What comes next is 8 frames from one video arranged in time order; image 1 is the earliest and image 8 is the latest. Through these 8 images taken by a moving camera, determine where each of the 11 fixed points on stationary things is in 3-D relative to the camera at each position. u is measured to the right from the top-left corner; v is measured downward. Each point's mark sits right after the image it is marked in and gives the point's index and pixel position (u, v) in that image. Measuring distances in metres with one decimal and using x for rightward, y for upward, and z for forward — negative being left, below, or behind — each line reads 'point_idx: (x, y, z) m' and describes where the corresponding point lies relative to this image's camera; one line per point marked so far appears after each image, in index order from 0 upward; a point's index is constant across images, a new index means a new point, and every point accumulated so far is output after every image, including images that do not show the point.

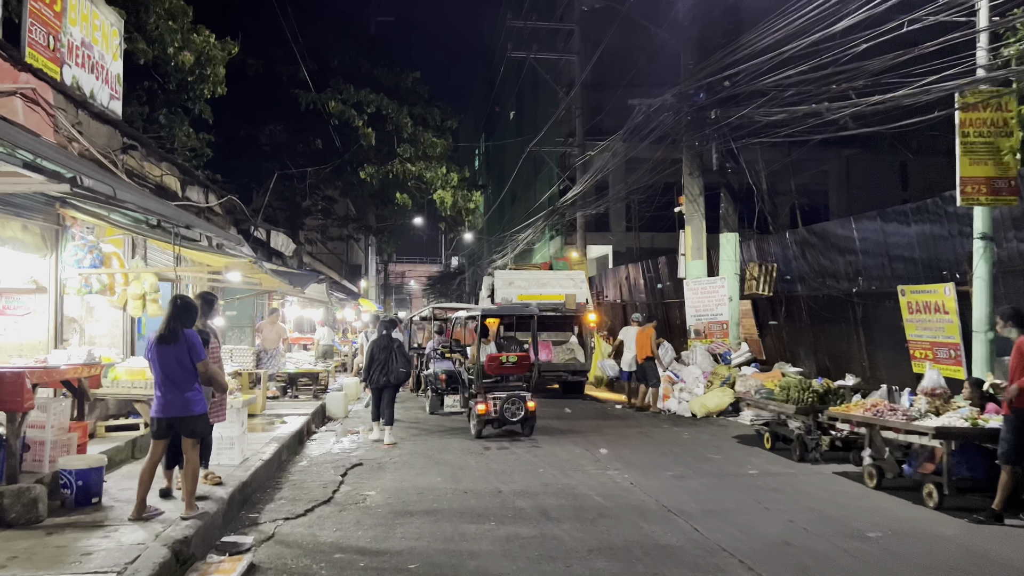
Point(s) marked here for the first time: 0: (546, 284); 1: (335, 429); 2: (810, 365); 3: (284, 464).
0: (+0.7, +0.1, +16.4) m
1: (-2.7, -2.1, +12.0) m
2: (+5.6, -1.4, +15.0) m
3: (-2.6, -2.0, +9.0) m
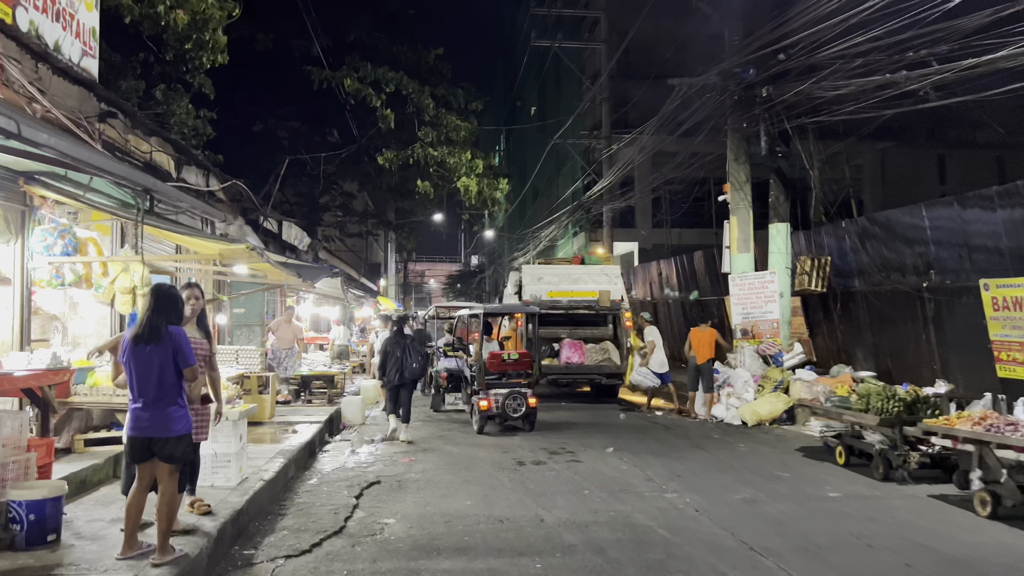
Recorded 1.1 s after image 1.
0: (+1.2, +0.1, +15.2) m
1: (-2.2, -2.0, +10.9) m
2: (+6.1, -1.4, +13.7) m
3: (-2.2, -1.9, +7.8) m
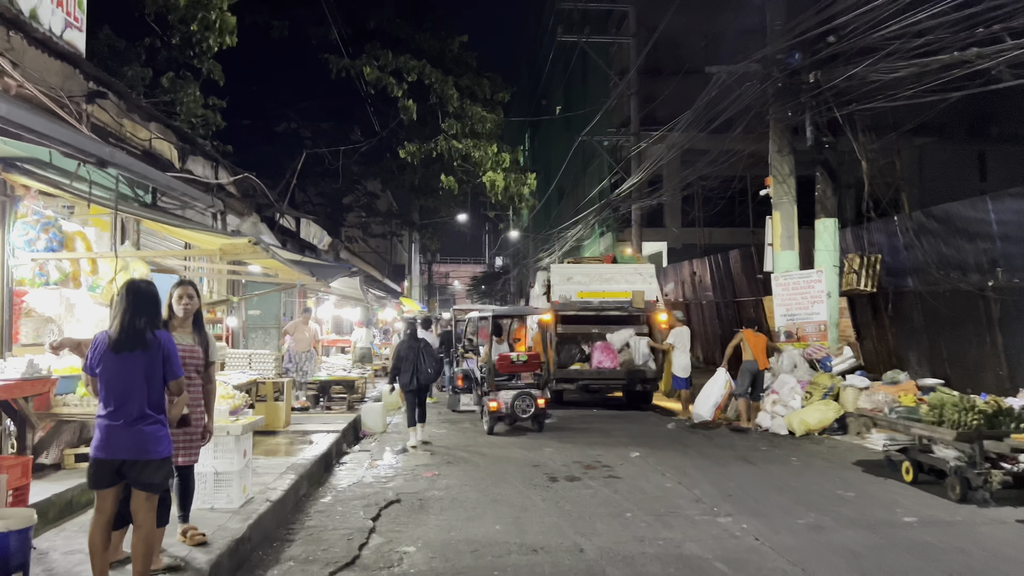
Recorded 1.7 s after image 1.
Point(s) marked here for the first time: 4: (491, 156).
0: (+1.8, +0.1, +14.4) m
1: (-1.8, -2.1, +10.2) m
2: (+6.6, -1.3, +12.8) m
3: (-1.9, -1.9, +7.1) m
4: (-0.4, +2.1, +13.0) m
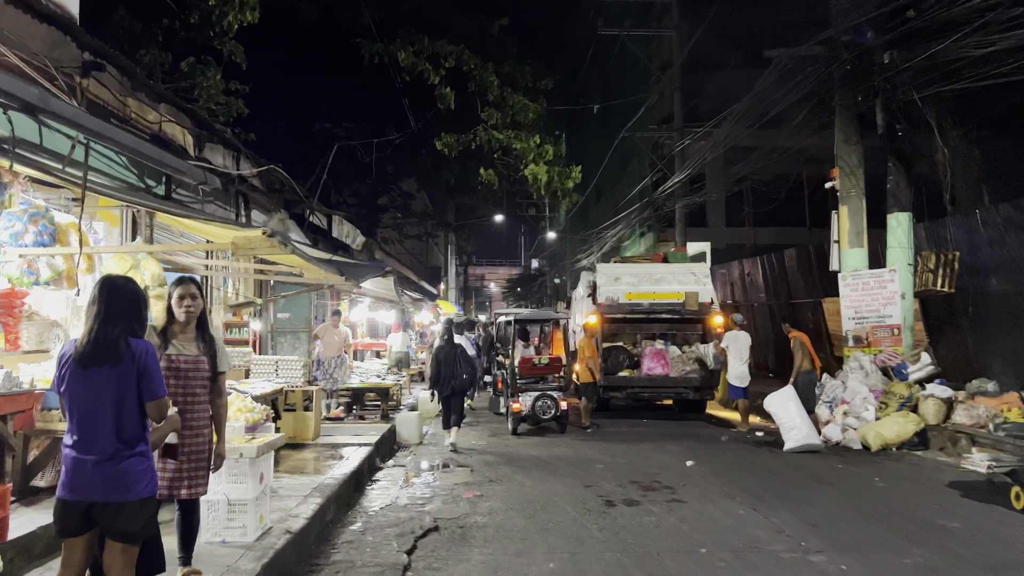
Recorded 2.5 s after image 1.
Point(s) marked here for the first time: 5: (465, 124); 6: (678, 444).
0: (+2.5, +0.1, +13.5) m
1: (-1.3, -2.1, +9.4) m
2: (+7.2, -1.4, +11.6) m
3: (-1.4, -1.9, +6.3) m
4: (+0.3, +2.1, +12.1) m
5: (-0.8, +2.7, +13.1) m
6: (+2.3, -2.1, +11.1) m
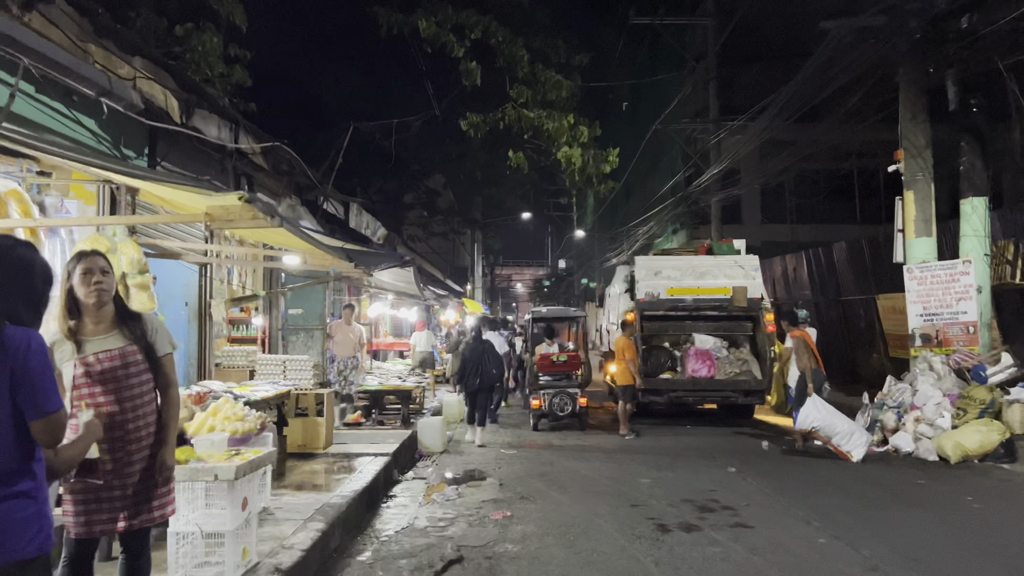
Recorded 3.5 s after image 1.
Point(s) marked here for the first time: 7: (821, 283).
0: (+3.0, +0.2, +12.4) m
1: (-0.9, -2.0, +8.4) m
2: (+7.7, -1.3, +10.3) m
3: (-1.2, -1.8, +5.4) m
4: (+0.8, +2.2, +11.1) m
5: (-0.3, +2.8, +12.1) m
6: (+2.7, -2.1, +10.0) m
7: (+7.3, +0.1, +18.8) m
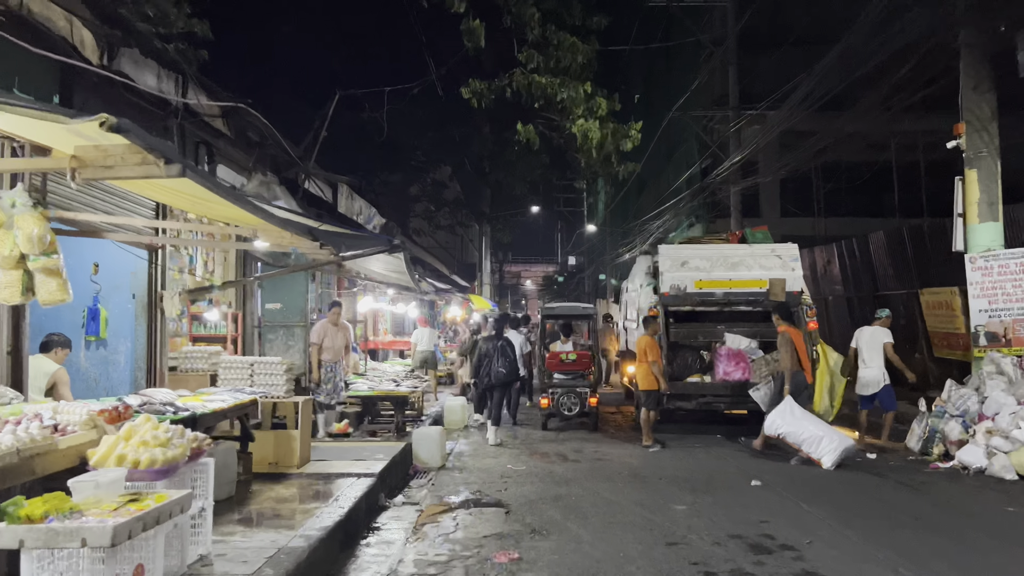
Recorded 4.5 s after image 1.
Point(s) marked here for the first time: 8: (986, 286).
0: (+3.1, +0.3, +11.0) m
1: (-0.8, -1.9, +7.1) m
2: (+7.8, -1.2, +8.9) m
3: (-1.2, -1.7, +4.1) m
4: (+0.9, +2.3, +9.7) m
5: (-0.2, +2.9, +10.8) m
6: (+2.8, -2.0, +8.7) m
7: (+7.5, +0.2, +17.5) m
8: (+5.8, 0.0, +9.9) m
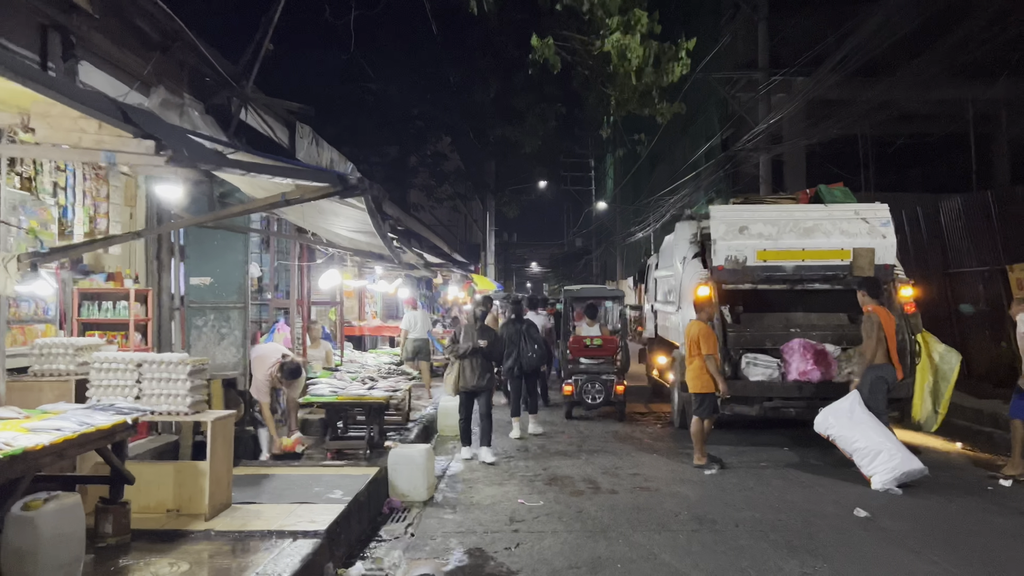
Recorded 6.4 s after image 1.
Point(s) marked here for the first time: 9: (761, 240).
0: (+3.2, +0.6, +8.6) m
1: (-0.7, -1.7, +4.8) m
2: (+7.9, -0.9, +6.5) m
3: (-1.1, -1.6, +1.7) m
4: (+1.0, +2.6, +7.3) m
5: (-0.1, +3.2, +8.3) m
6: (+2.9, -1.7, +6.3) m
7: (+7.6, +0.7, +15.0) m
8: (+6.0, +0.3, +7.4) m
9: (+2.7, +0.5, +8.5) m
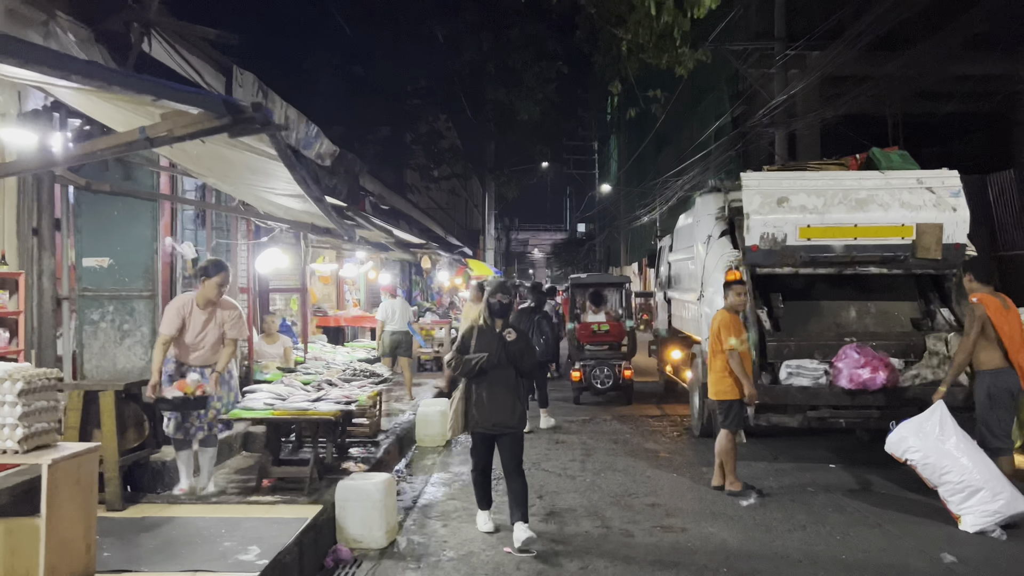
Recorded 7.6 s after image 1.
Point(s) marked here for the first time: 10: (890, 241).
0: (+3.1, +0.8, +7.1) m
1: (-0.8, -1.6, +3.3) m
2: (+7.8, -0.8, +5.0) m
3: (-1.2, -1.5, +0.3) m
4: (+0.9, +2.7, +5.8) m
5: (-0.1, +3.3, +6.8) m
6: (+2.8, -1.6, +4.8) m
7: (+7.5, +0.9, +13.5) m
8: (+5.9, +0.4, +5.9) m
9: (+2.6, +0.7, +7.0) m
10: (+3.3, +0.4, +6.9) m
